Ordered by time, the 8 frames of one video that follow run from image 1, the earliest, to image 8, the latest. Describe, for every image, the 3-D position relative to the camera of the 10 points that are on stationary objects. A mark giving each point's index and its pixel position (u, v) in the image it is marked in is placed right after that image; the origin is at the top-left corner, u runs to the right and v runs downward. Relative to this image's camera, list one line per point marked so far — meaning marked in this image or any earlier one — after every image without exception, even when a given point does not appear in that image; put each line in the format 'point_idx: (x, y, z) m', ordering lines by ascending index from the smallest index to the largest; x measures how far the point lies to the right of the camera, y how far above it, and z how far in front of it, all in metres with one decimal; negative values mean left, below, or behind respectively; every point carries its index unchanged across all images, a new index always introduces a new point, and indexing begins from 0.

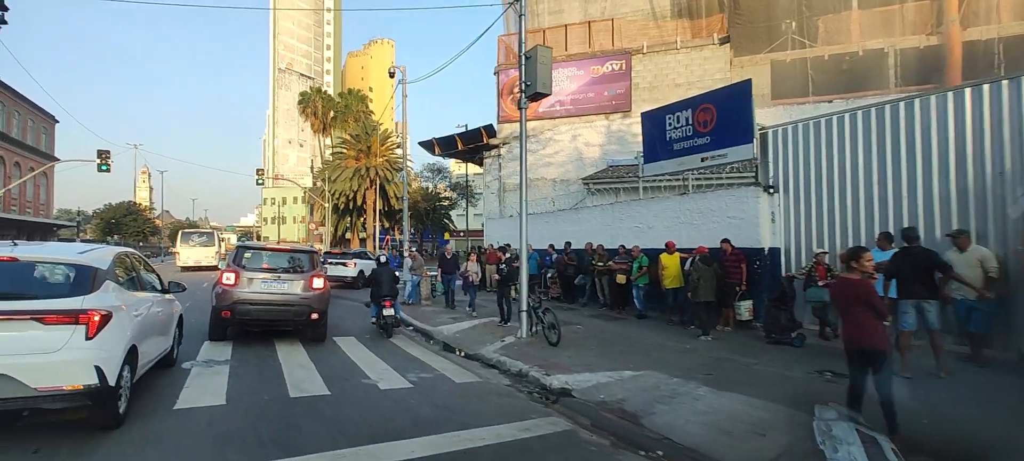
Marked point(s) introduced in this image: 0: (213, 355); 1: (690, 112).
0: (-5.1, -2.1, +8.9) m
1: (+4.4, +2.9, +12.9) m
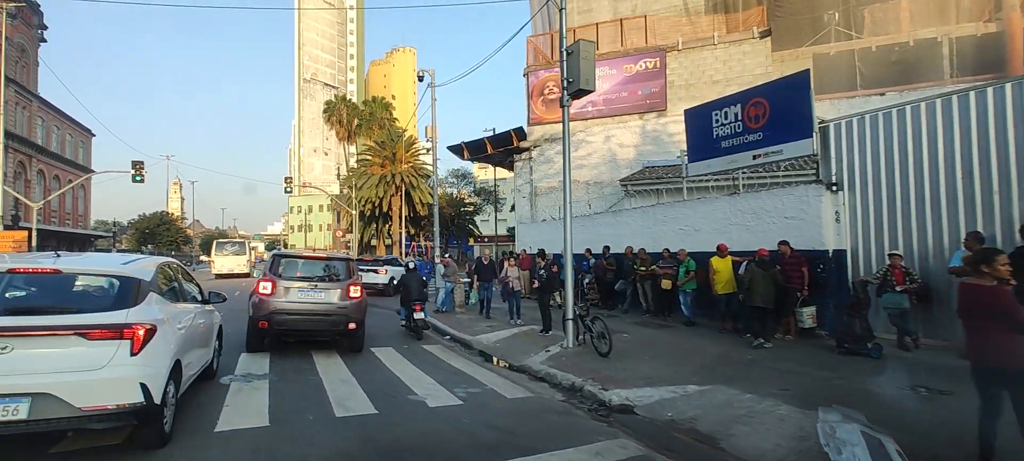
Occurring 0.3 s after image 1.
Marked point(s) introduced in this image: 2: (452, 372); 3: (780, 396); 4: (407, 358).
0: (-4.2, -2.2, +8.5) m
1: (+5.3, +2.9, +12.1) m
2: (-1.0, -2.4, +8.8) m
3: (+3.6, -2.2, +7.0) m
4: (-2.0, -2.5, +10.1) m
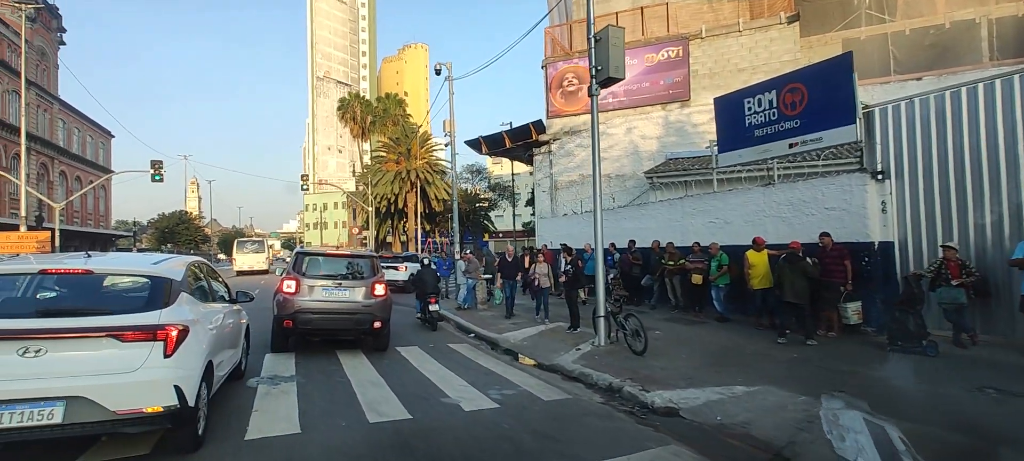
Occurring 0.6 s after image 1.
0: (-3.7, -2.2, +8.3) m
1: (+5.8, +3.1, +11.6) m
2: (-0.4, -2.3, +8.5) m
3: (+4.1, -2.1, +6.6) m
4: (-1.5, -2.4, +9.8) m
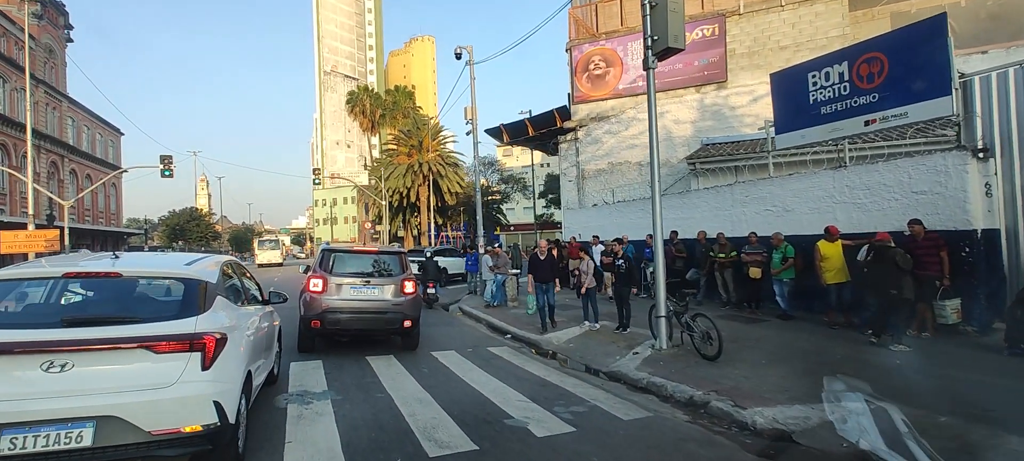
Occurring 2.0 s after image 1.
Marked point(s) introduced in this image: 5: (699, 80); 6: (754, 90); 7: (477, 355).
0: (-2.9, -2.1, +7.3) m
1: (+6.7, +3.3, +10.4) m
2: (+0.4, -2.2, +7.4) m
3: (+4.9, -2.0, +5.5) m
4: (-0.6, -2.3, +8.8) m
5: (+7.0, +5.6, +19.5) m
6: (+8.7, +5.0, +18.7) m
7: (-0.7, -2.3, +9.7) m
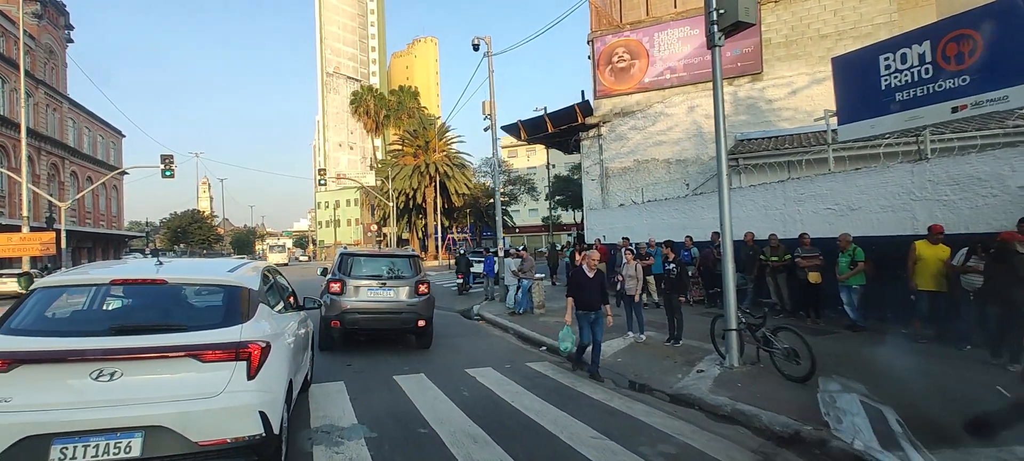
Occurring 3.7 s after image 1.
0: (-2.1, -2.1, +6.1) m
1: (+7.4, +3.3, +9.3) m
2: (+1.1, -2.2, +6.3) m
3: (+5.6, -1.9, +4.3) m
4: (+0.1, -2.3, +7.6) m
5: (+7.7, +5.6, +18.4) m
6: (+9.5, +5.0, +17.6) m
7: (+0.1, -2.3, +8.6) m
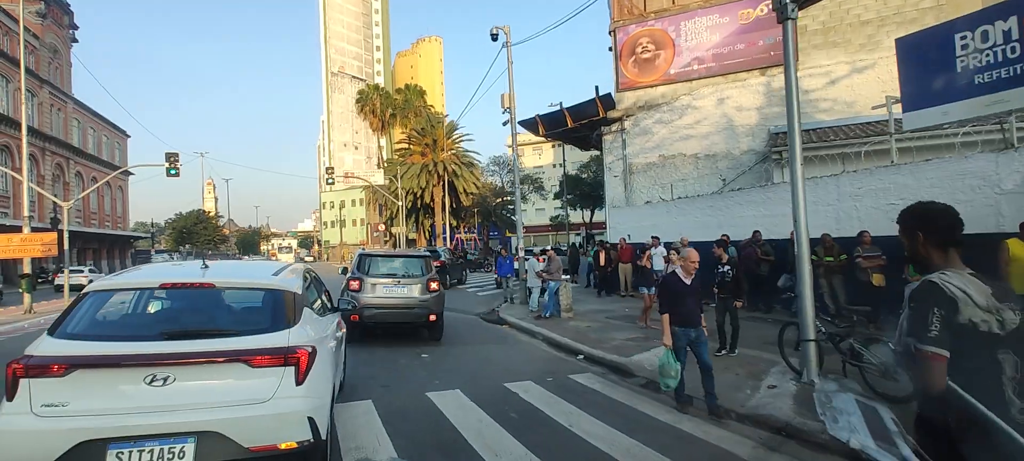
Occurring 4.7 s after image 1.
0: (-1.5, -2.1, +5.3) m
1: (+8.0, +3.4, +8.3) m
2: (+1.8, -2.2, +5.4) m
3: (+6.2, -1.9, +3.4) m
4: (+0.8, -2.2, +6.7) m
5: (+8.4, +5.6, +17.4) m
6: (+10.2, +5.1, +16.6) m
7: (+0.7, -2.3, +7.7) m
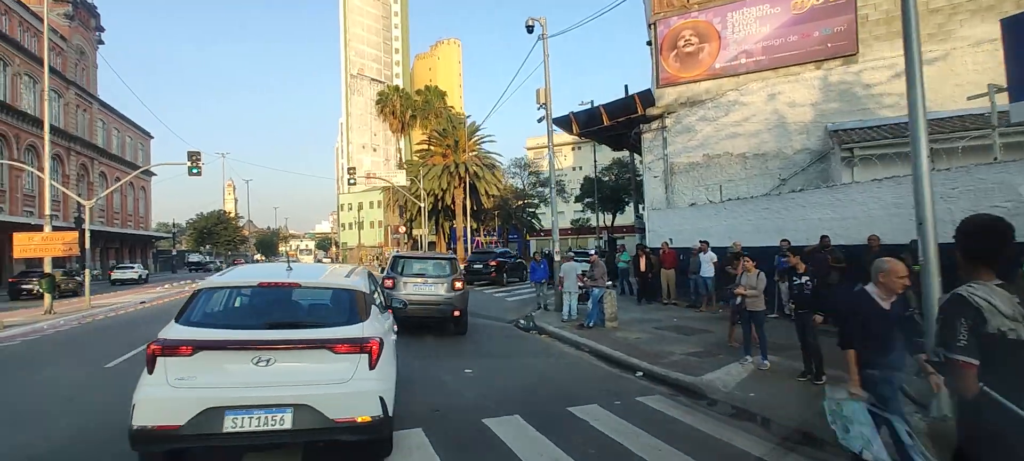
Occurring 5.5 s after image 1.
0: (-0.8, -2.1, +4.3) m
1: (+8.9, +3.3, +7.2) m
2: (+2.5, -2.2, +4.3) m
3: (+6.9, -1.9, +2.2) m
4: (+1.6, -2.3, +5.7) m
5: (+9.6, +5.5, +16.2) m
6: (+11.3, +4.9, +15.4) m
7: (+1.5, -2.3, +6.7) m
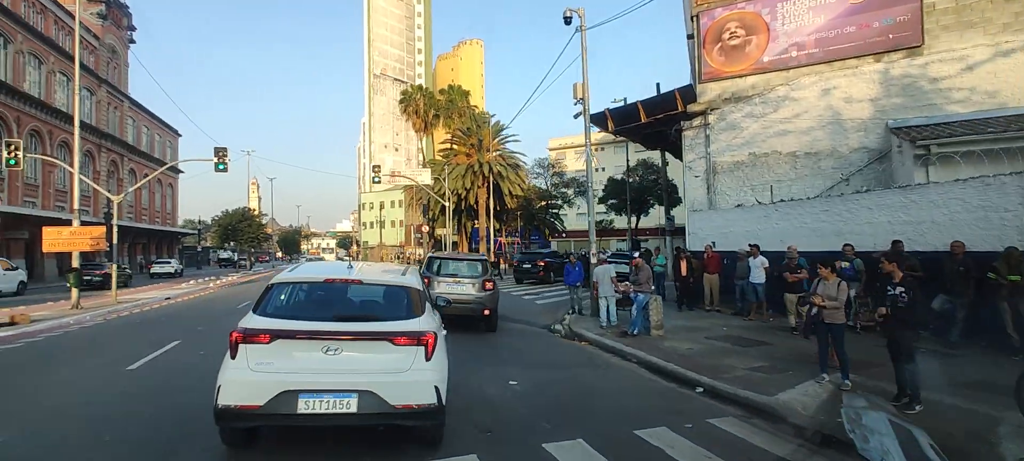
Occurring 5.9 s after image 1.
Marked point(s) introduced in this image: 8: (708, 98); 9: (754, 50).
0: (-0.2, -2.1, +3.6) m
1: (+9.7, +3.2, +6.1) m
2: (+3.1, -2.2, +3.5) m
3: (+7.4, -2.0, +1.2) m
4: (+2.2, -2.3, +4.9) m
5: (+10.7, +5.3, +15.1) m
6: (+12.4, +4.7, +14.2) m
7: (+2.2, -2.3, +5.9) m
8: (+6.6, +4.4, +17.6) m
9: (+7.8, +5.8, +16.9) m
